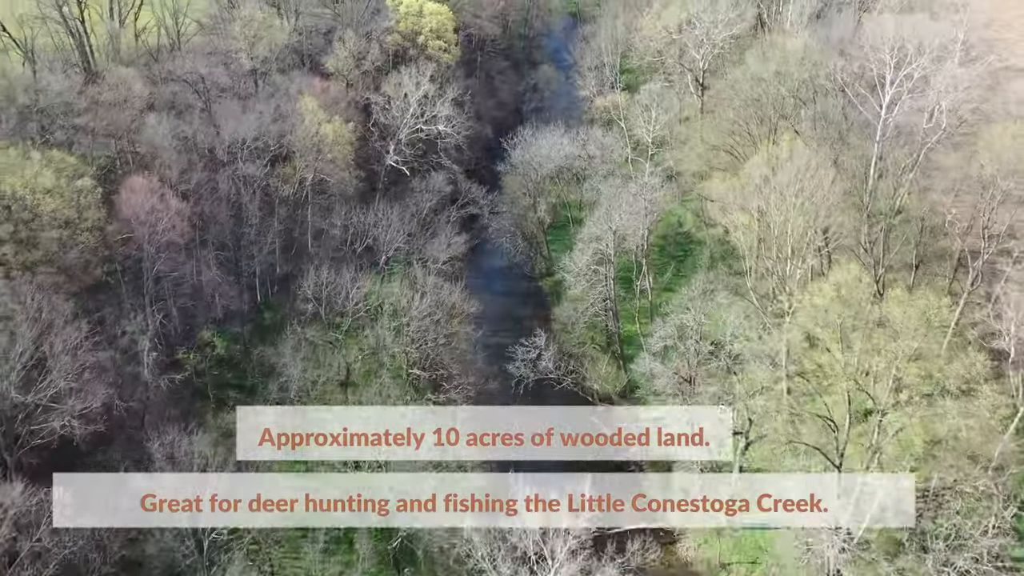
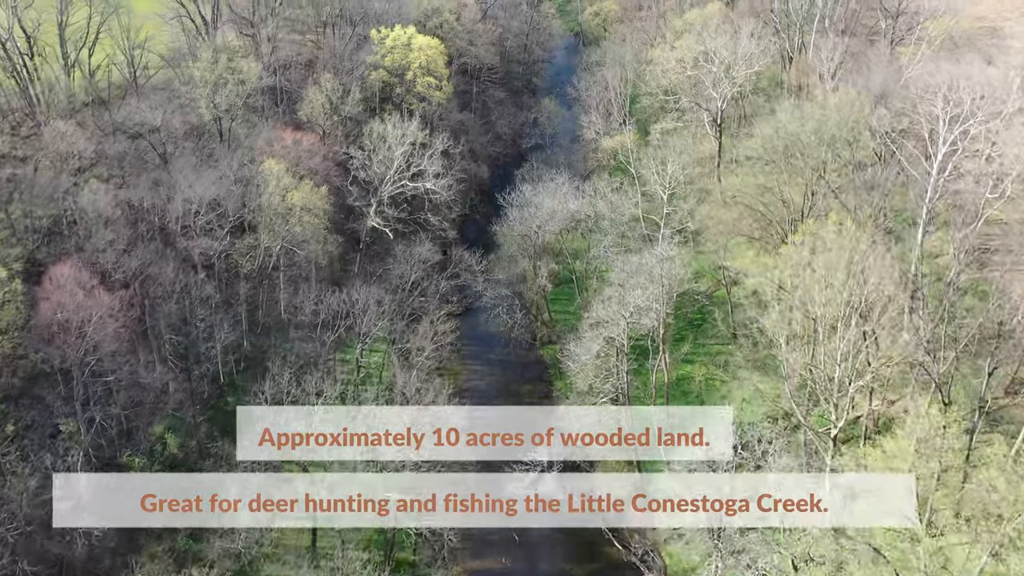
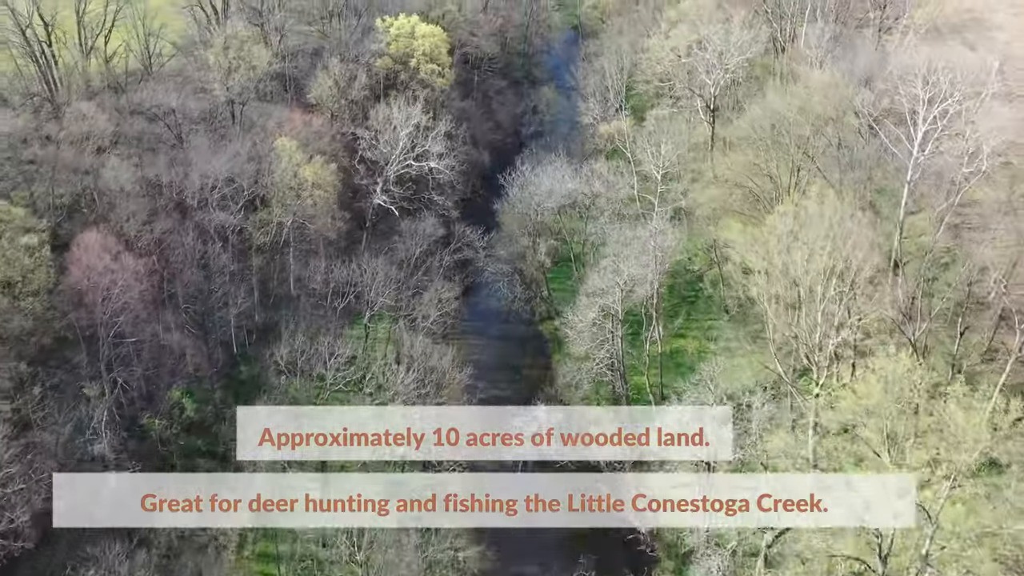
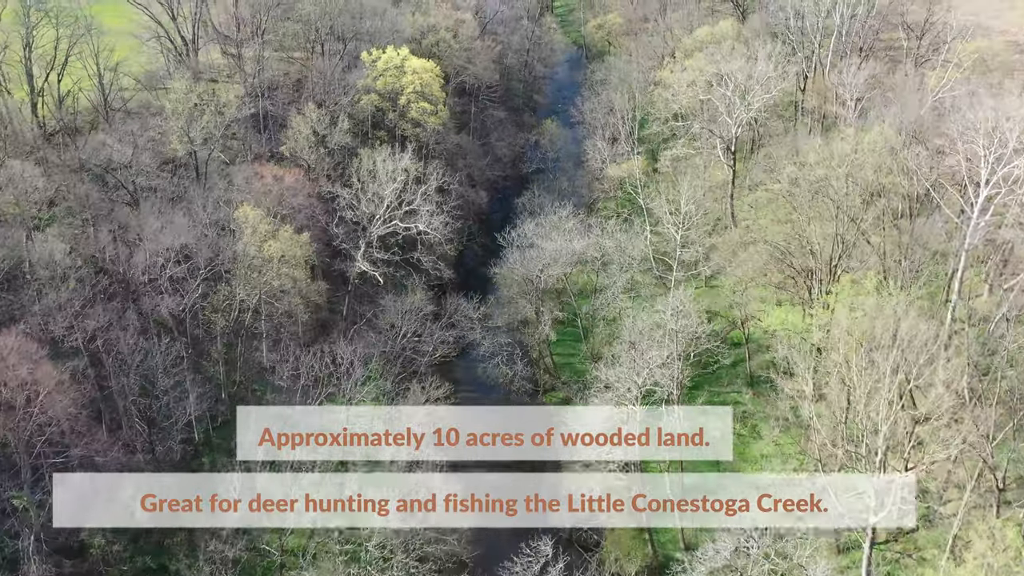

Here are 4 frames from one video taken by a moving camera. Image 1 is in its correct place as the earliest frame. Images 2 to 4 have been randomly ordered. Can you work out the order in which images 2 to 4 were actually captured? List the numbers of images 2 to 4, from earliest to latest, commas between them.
3, 2, 4
